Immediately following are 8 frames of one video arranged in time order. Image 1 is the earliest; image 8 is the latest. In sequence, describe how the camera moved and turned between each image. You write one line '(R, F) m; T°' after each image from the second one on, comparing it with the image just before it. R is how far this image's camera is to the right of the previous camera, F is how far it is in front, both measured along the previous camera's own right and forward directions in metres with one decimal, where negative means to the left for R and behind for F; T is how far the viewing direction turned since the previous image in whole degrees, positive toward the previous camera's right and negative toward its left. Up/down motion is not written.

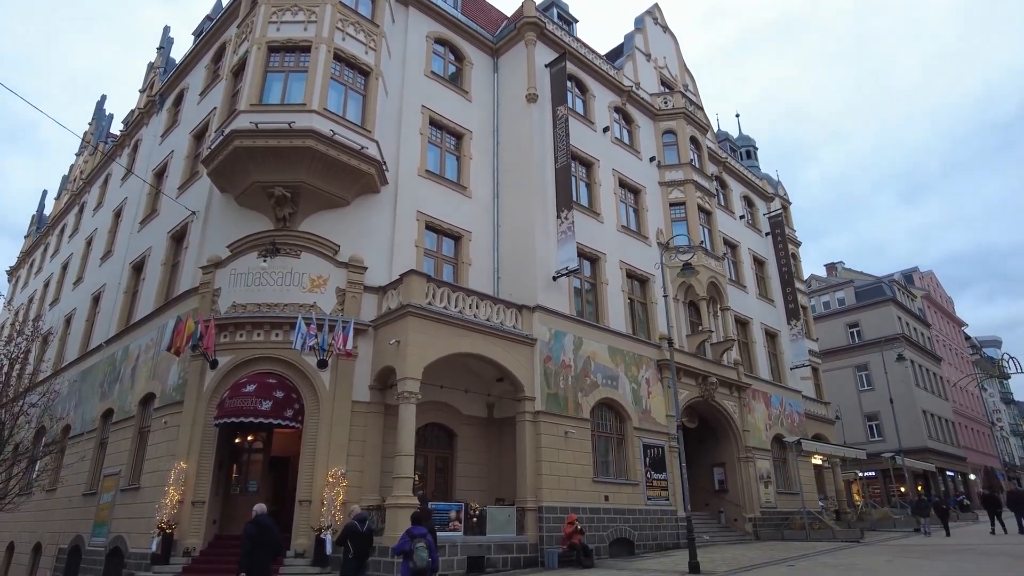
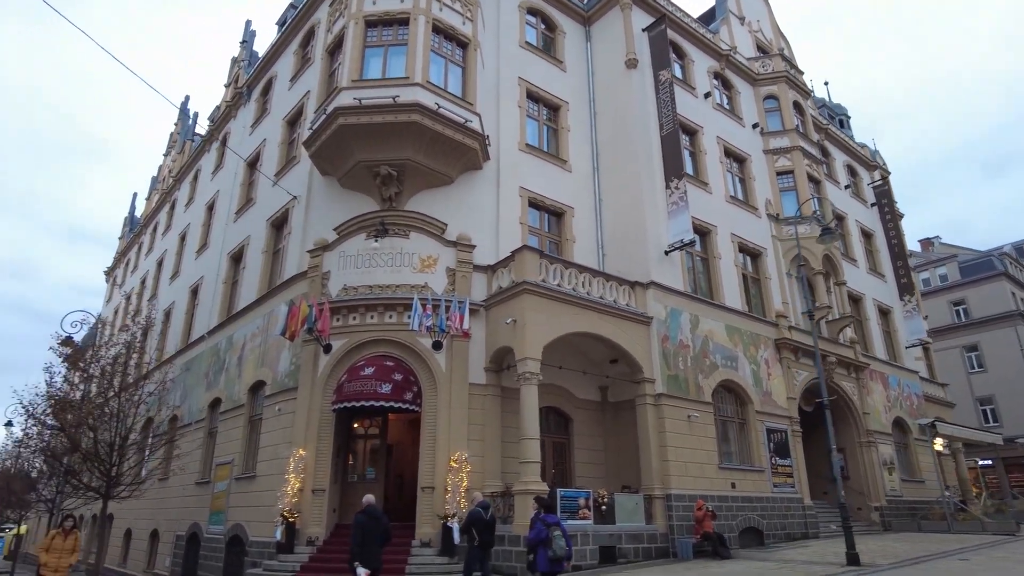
(-1.5, +0.9) m; -5°
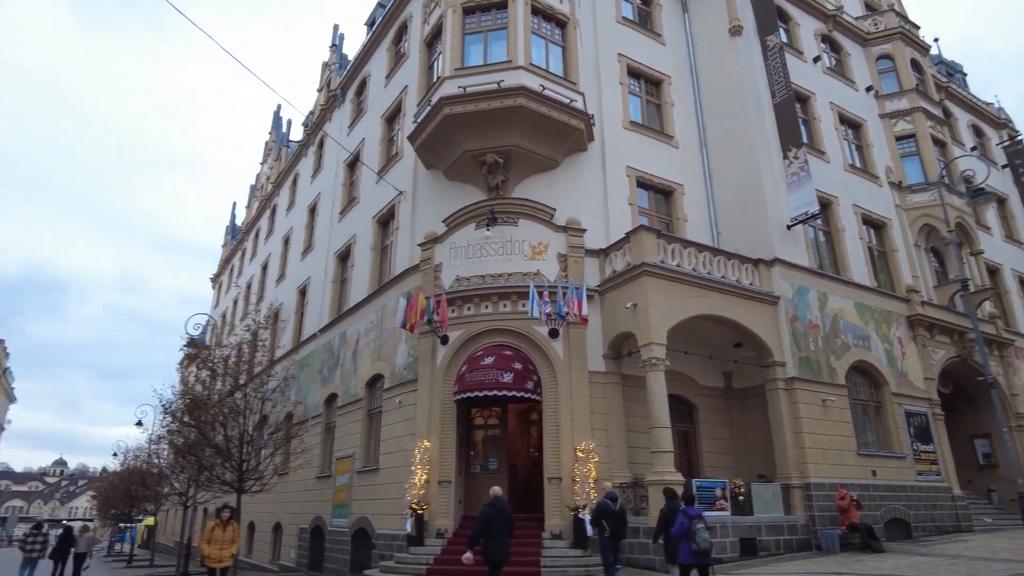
(-1.0, +0.4) m; -7°
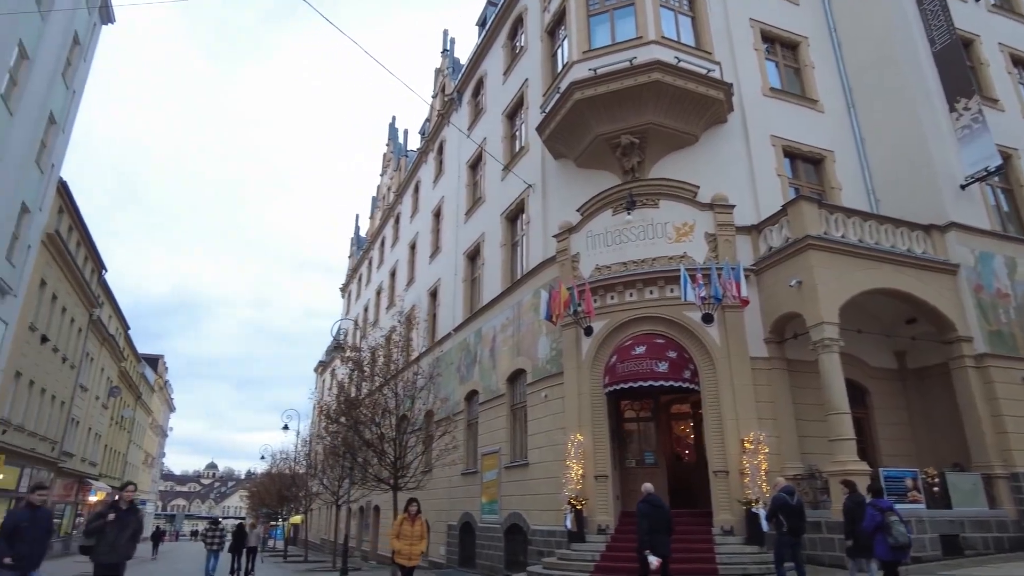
(-0.9, +0.4) m; -9°
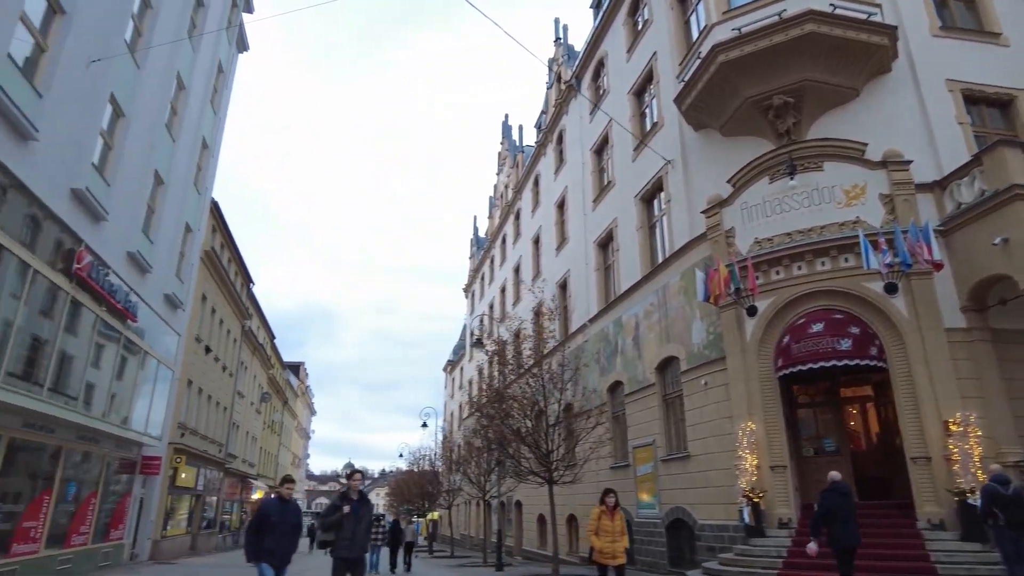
(-0.9, +0.5) m; -10°
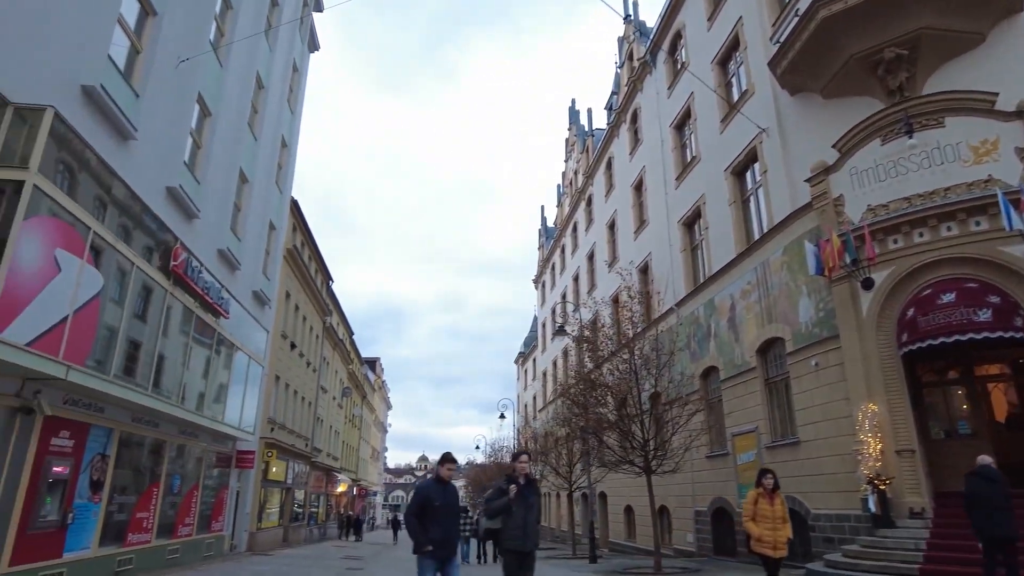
(-0.6, +0.5) m; -6°
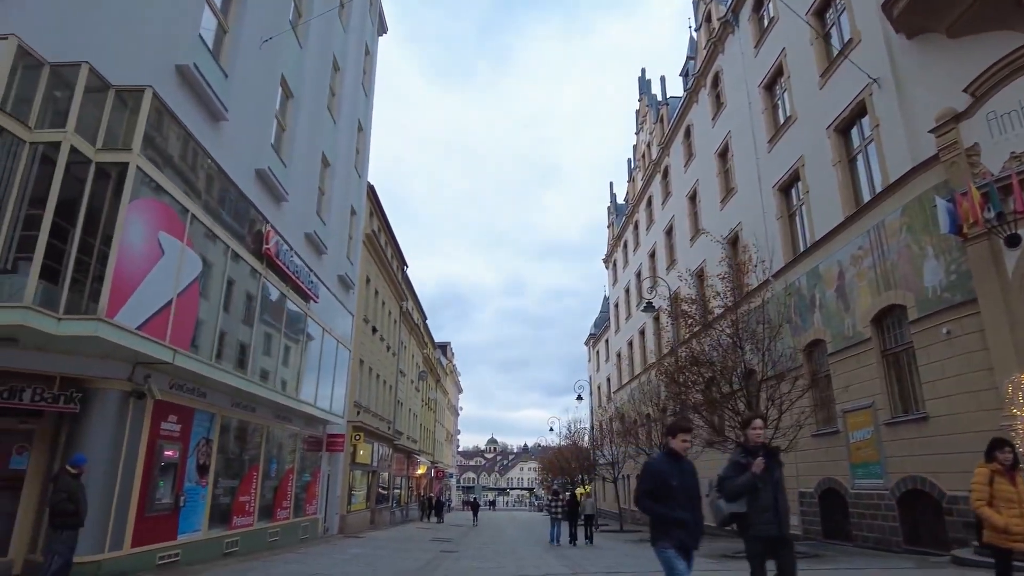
(-0.8, +0.6) m; -5°
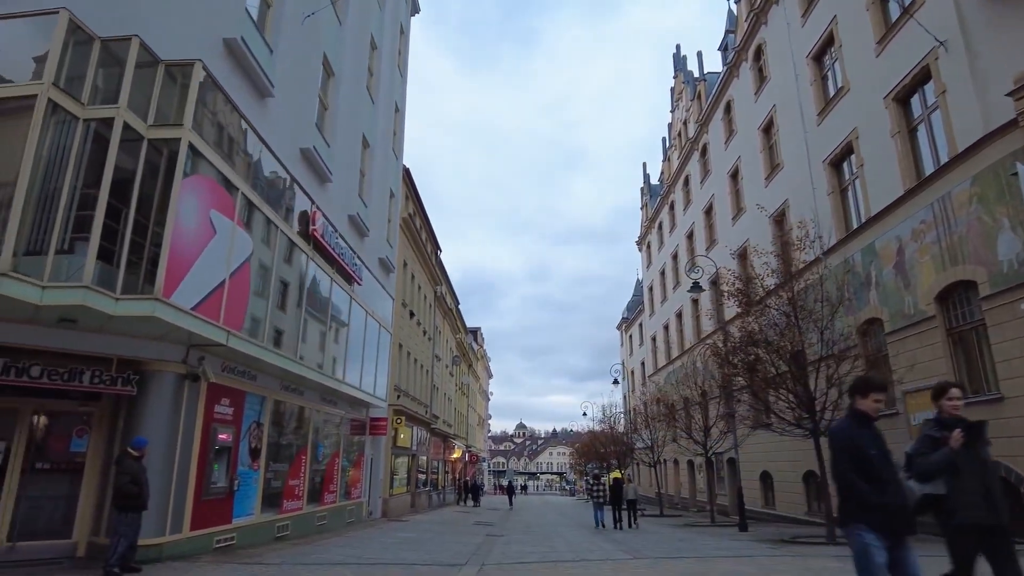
(-0.5, +0.4) m; -2°
